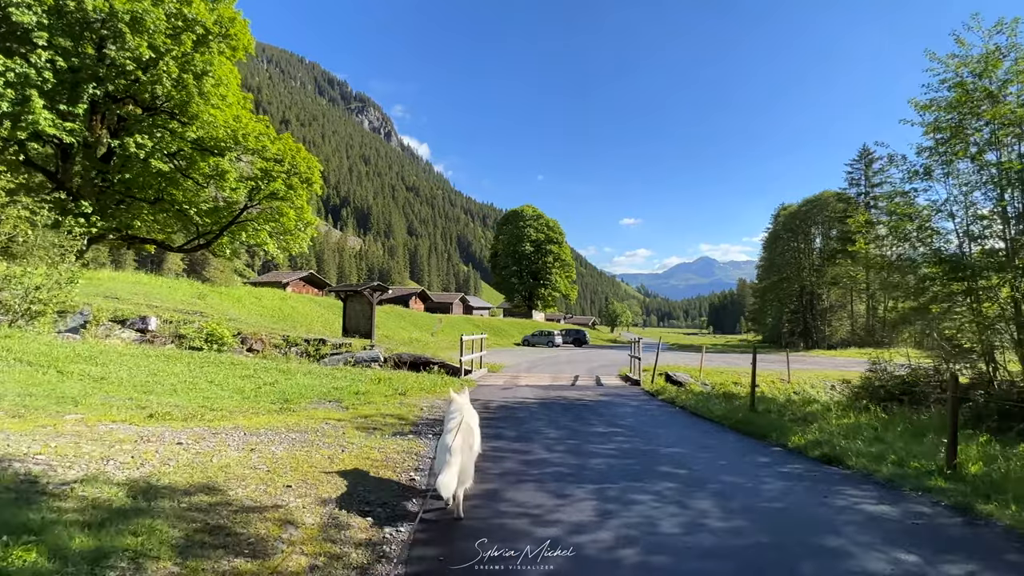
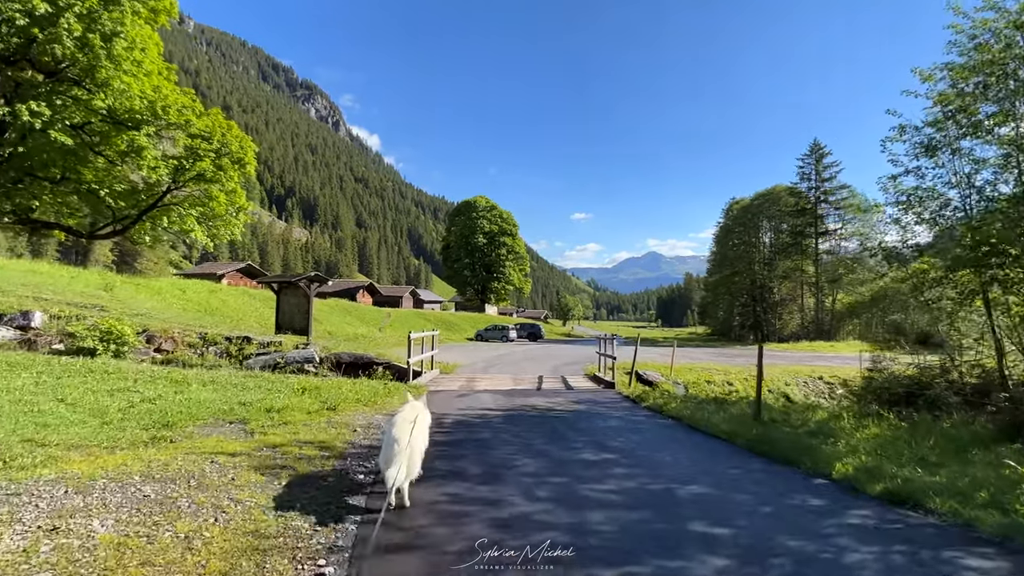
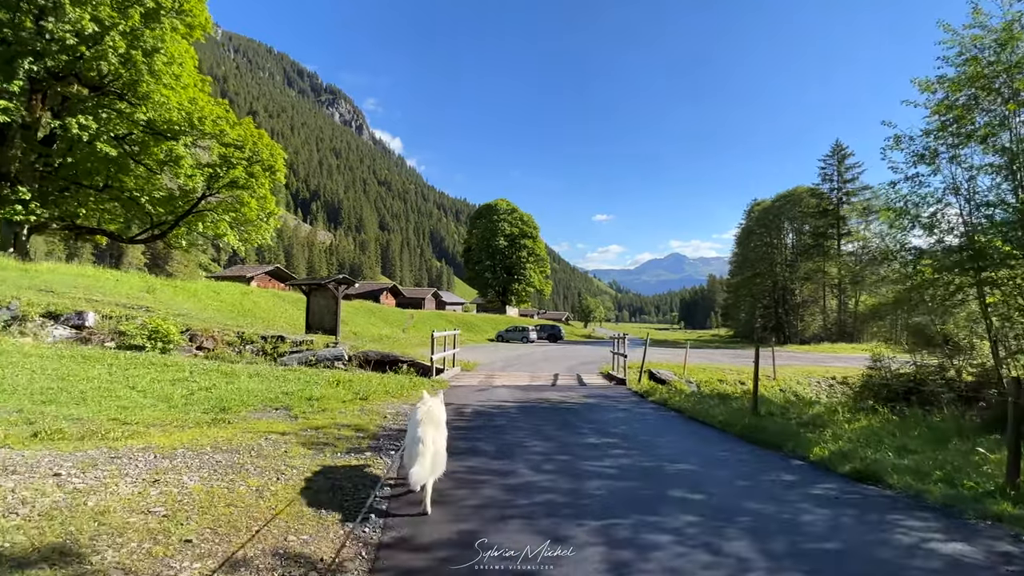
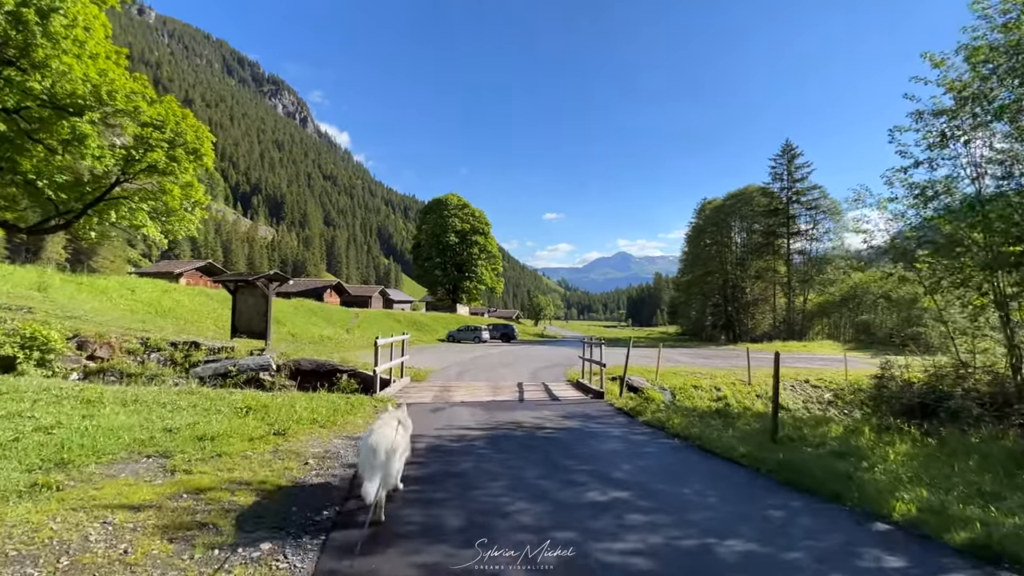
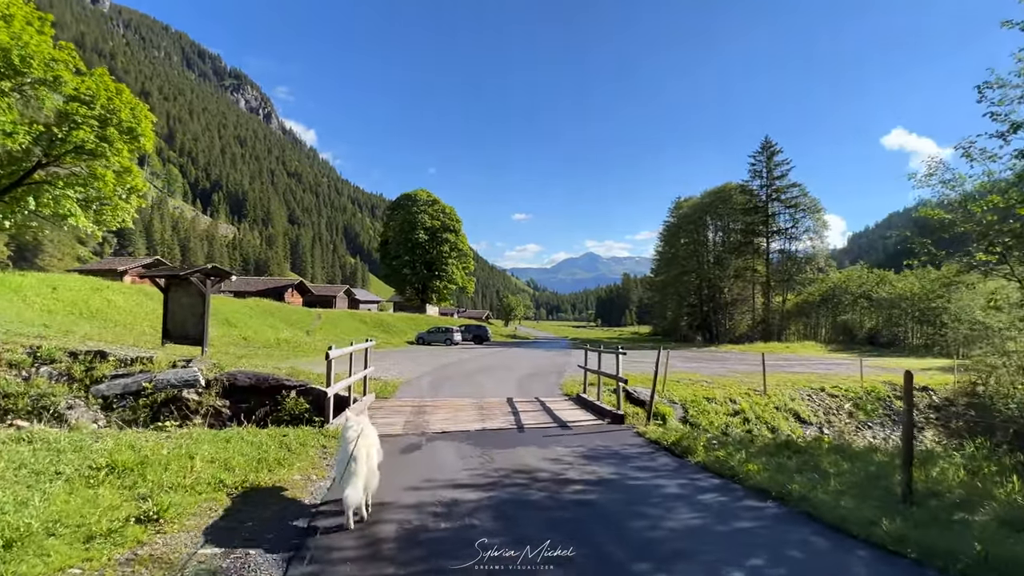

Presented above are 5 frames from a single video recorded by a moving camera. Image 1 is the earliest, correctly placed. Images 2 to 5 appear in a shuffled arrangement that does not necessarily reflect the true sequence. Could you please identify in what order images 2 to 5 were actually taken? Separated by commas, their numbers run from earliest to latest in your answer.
3, 2, 4, 5
